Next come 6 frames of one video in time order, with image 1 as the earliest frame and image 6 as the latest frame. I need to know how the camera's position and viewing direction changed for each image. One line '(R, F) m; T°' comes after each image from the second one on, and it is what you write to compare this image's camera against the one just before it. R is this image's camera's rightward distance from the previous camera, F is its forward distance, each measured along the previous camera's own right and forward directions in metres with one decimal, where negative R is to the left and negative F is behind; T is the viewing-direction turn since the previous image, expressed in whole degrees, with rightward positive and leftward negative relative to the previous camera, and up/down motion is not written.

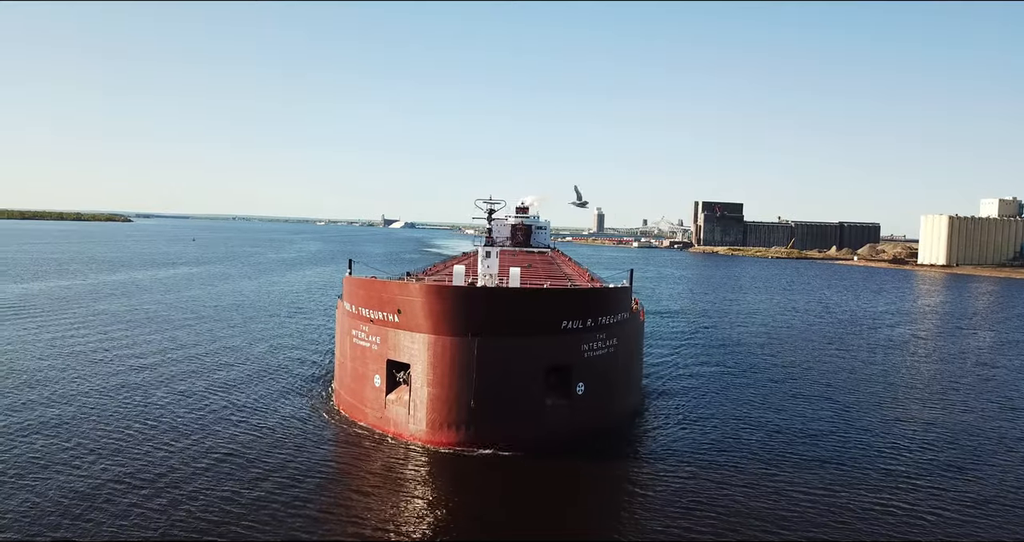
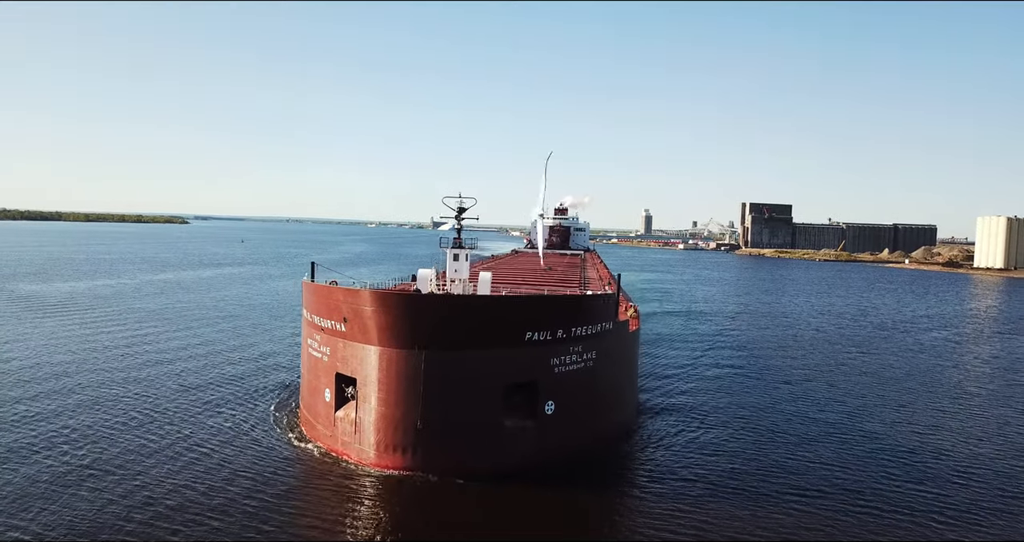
(+1.1, +1.2) m; -3°
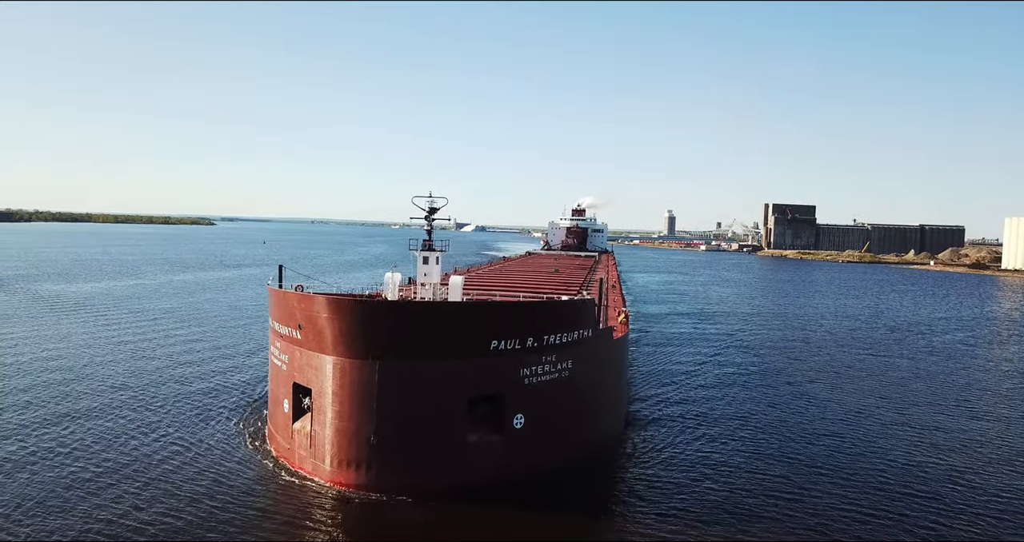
(+0.6, +0.6) m; -1°
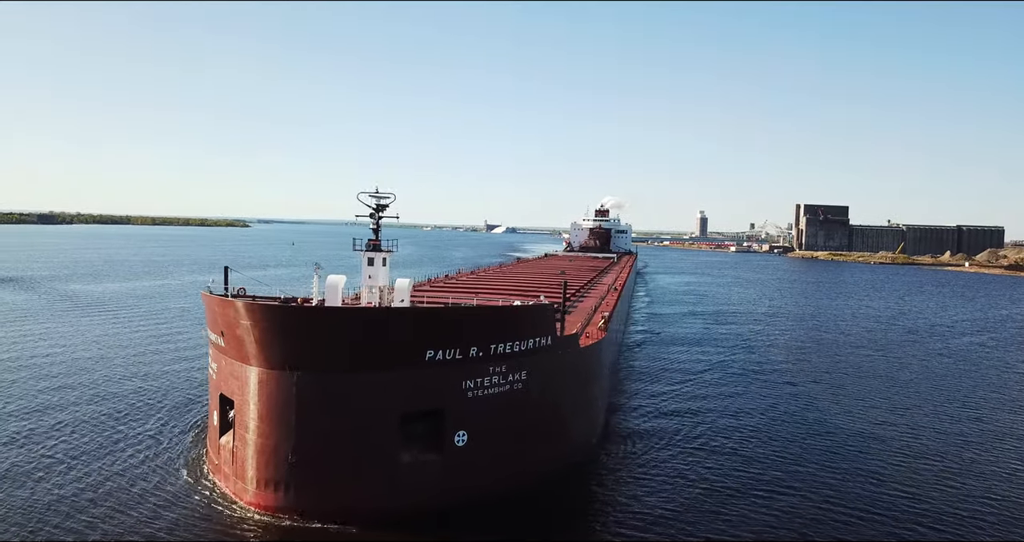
(+0.9, +0.8) m; -1°
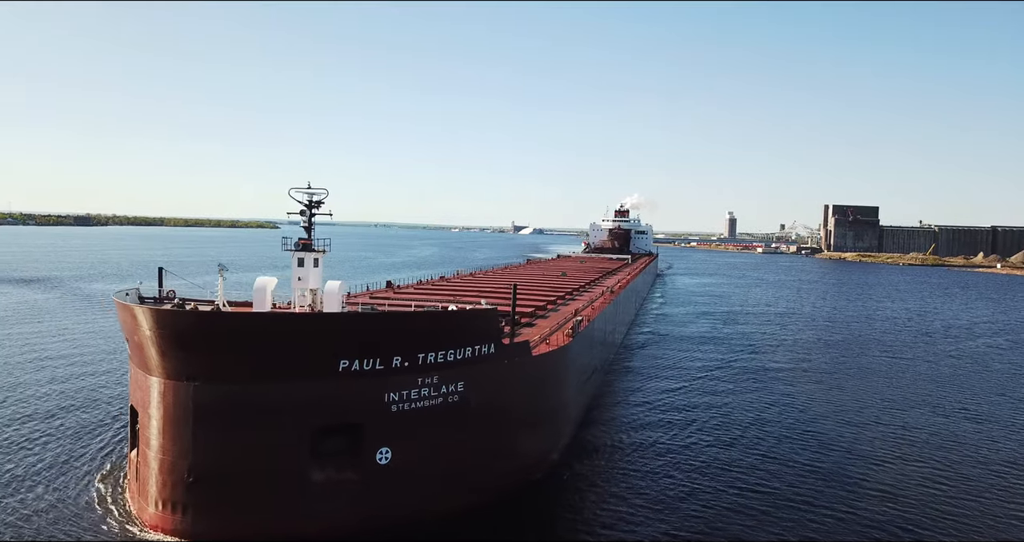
(+0.9, +0.7) m; -1°
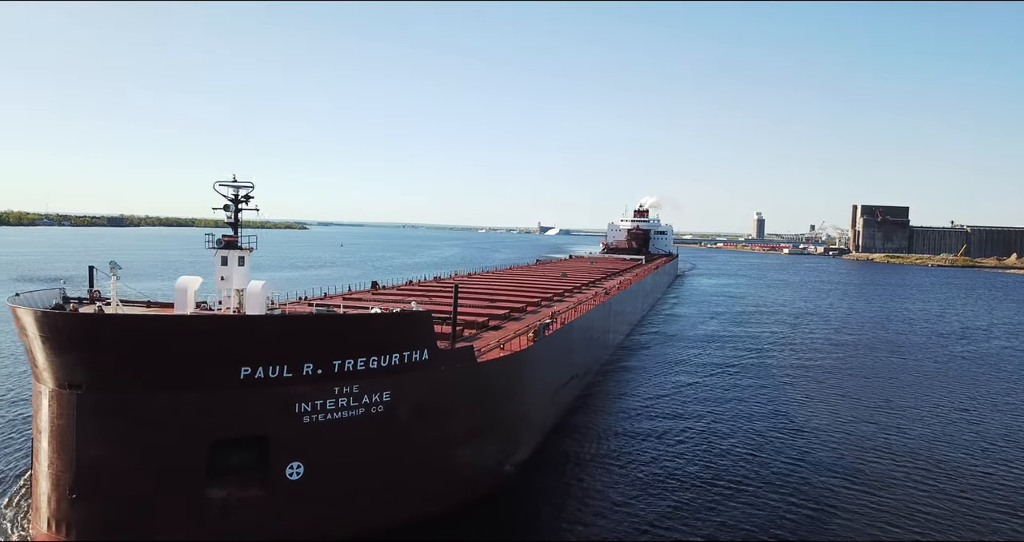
(+0.9, +0.6) m; -1°
